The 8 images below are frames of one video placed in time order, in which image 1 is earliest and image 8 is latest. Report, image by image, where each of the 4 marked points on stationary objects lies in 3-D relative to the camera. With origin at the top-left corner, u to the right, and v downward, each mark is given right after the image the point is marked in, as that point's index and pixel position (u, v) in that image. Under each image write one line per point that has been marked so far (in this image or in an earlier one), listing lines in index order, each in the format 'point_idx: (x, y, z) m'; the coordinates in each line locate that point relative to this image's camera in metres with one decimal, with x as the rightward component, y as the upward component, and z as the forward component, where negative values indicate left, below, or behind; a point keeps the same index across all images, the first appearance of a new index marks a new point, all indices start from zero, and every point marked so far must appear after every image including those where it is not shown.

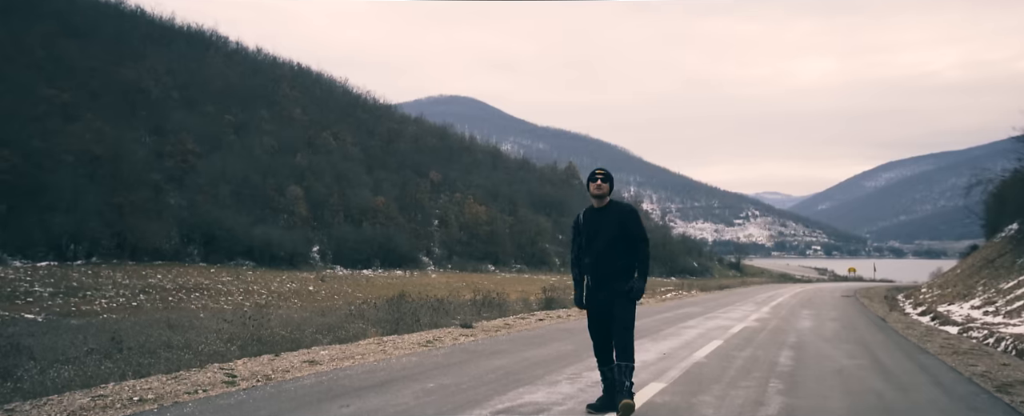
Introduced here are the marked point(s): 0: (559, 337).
0: (+0.9, -2.6, +15.0) m
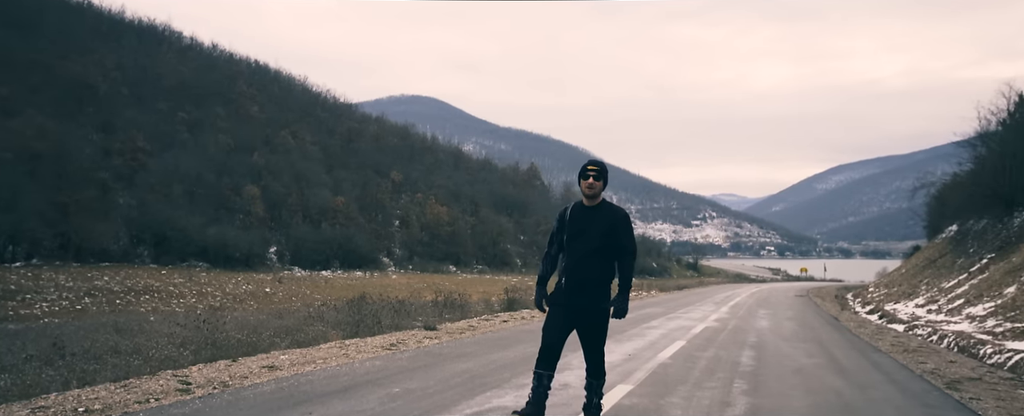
0: (+0.2, -2.7, +15.1) m
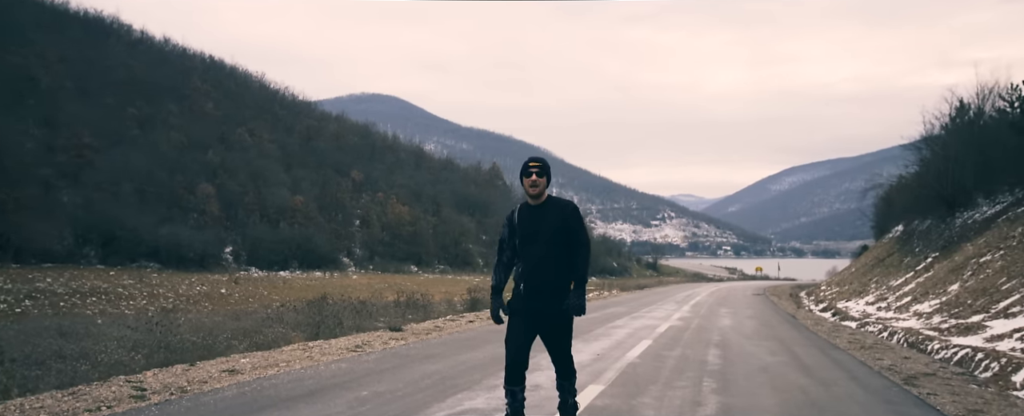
0: (-0.4, -2.7, +15.1) m
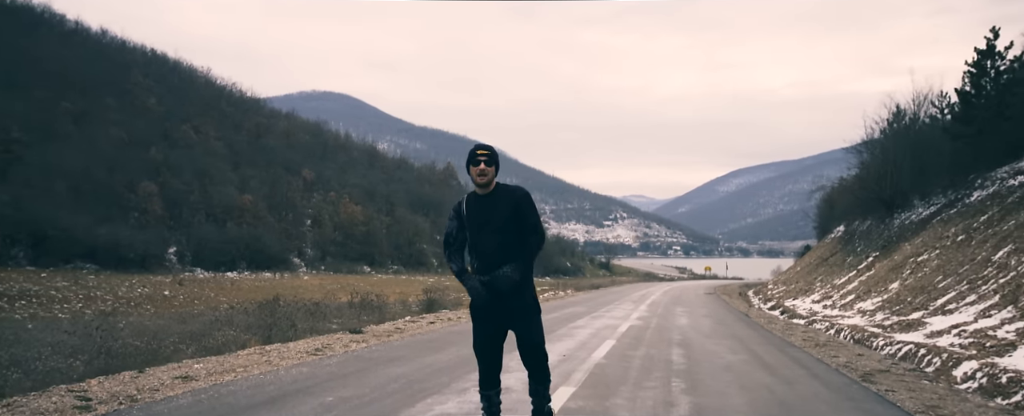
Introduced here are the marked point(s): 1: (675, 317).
0: (-1.2, -2.7, +15.0) m
1: (+4.1, -2.7, +18.4) m
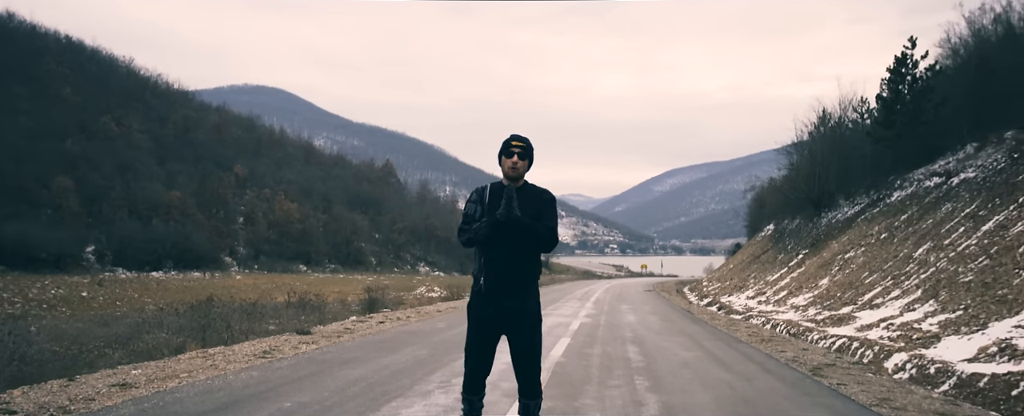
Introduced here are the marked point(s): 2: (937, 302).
0: (-2.1, -2.7, +14.7) m
1: (+2.8, -2.7, +18.7) m
2: (+10.3, -2.3, +18.0) m
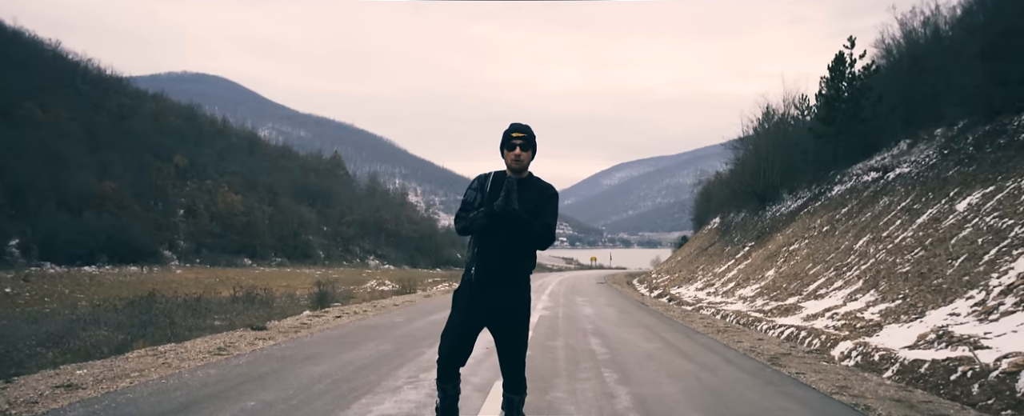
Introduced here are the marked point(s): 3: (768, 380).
0: (-2.8, -2.5, +14.5) m
1: (+1.7, -2.5, +18.8) m
2: (+9.3, -2.1, +18.8) m
3: (+4.0, -2.6, +11.5) m
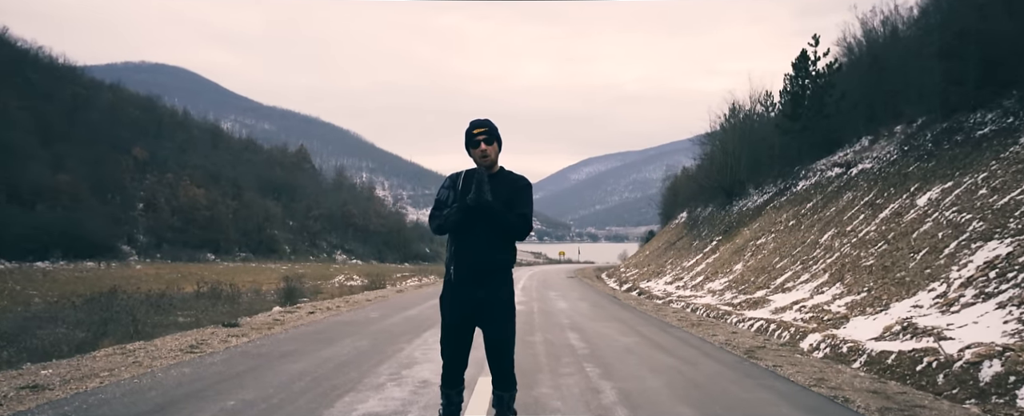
0: (-3.2, -2.4, +14.2) m
1: (+1.1, -2.4, +18.8) m
2: (+8.6, -2.0, +19.2) m
3: (+3.7, -2.6, +11.6) m
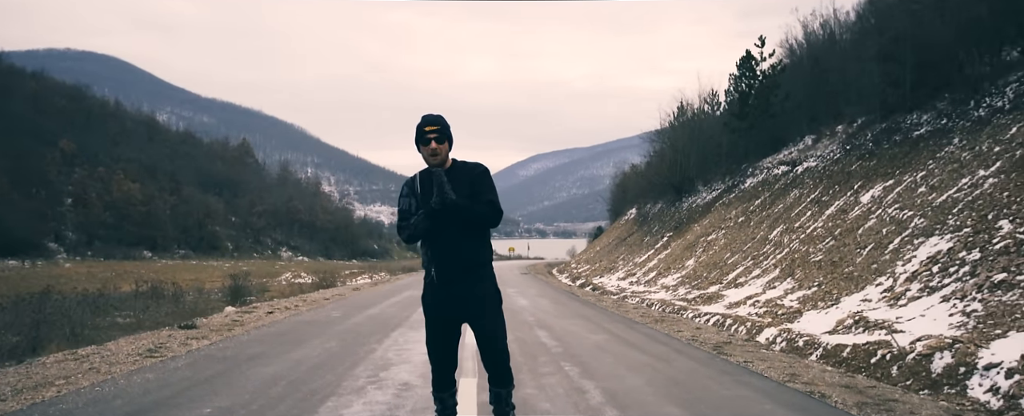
0: (-3.7, -2.3, +13.7) m
1: (+0.1, -2.3, +18.7) m
2: (+7.5, -1.9, +19.8) m
3: (+3.4, -2.5, +11.8) m
